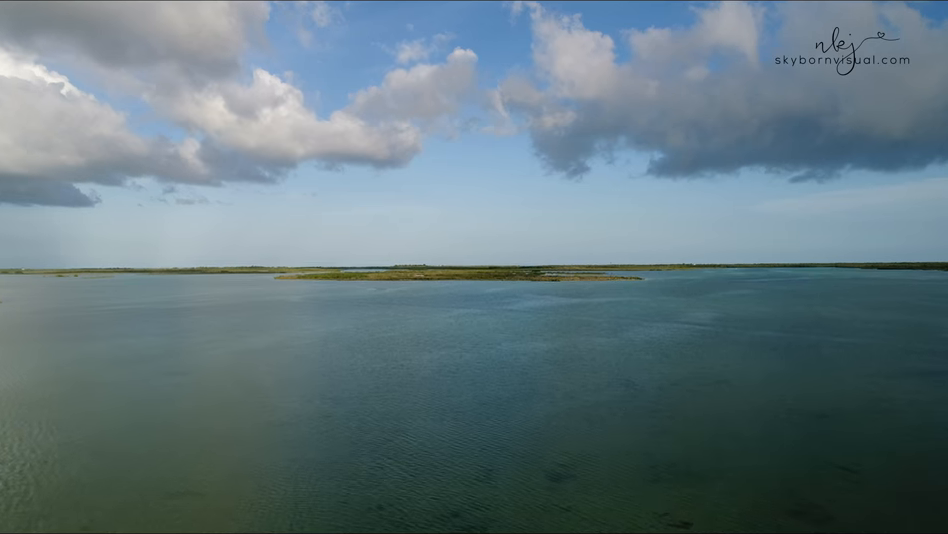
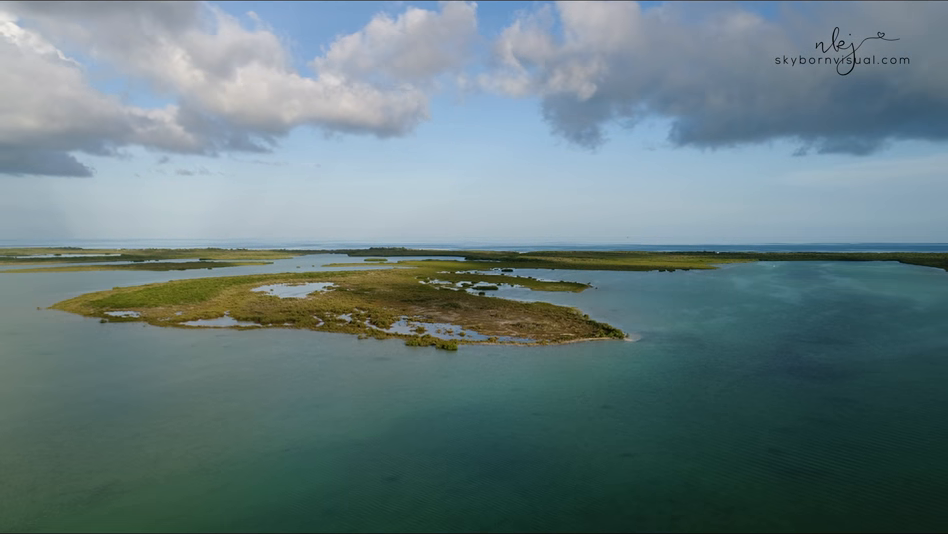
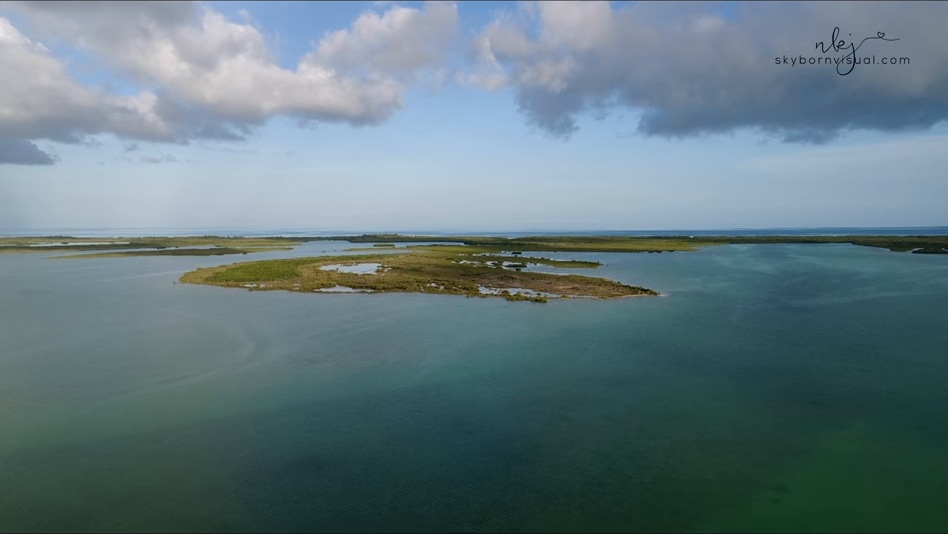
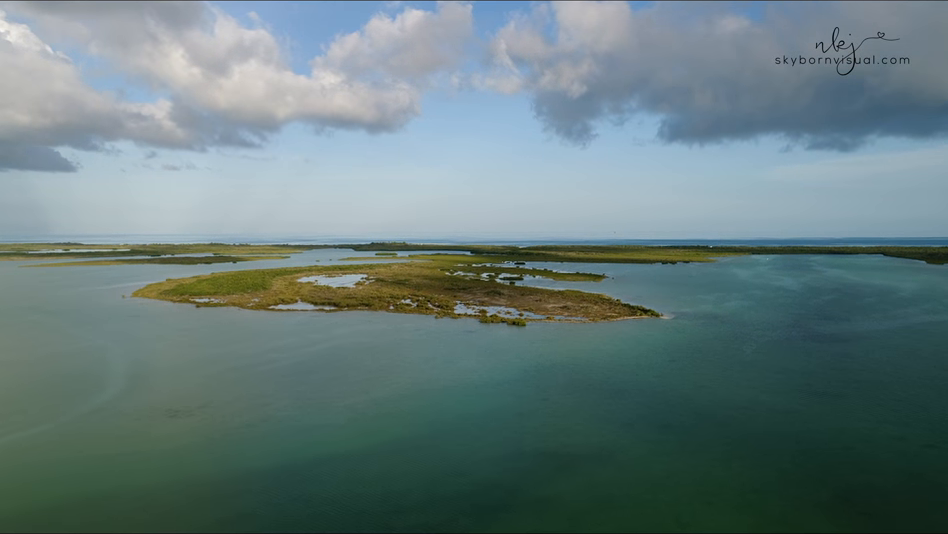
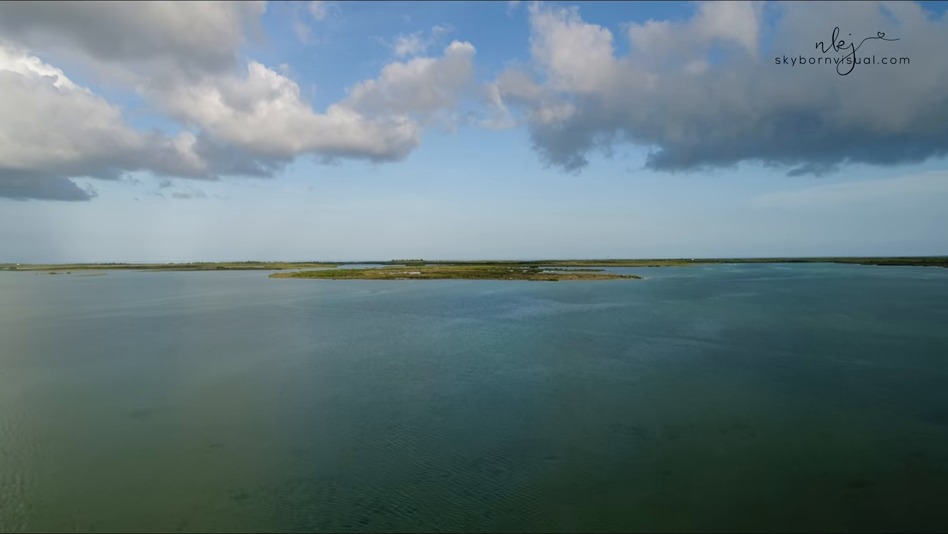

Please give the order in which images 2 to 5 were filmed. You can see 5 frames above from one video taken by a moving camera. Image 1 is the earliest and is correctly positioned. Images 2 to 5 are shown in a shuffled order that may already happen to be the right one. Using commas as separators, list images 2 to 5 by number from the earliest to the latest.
5, 3, 4, 2
